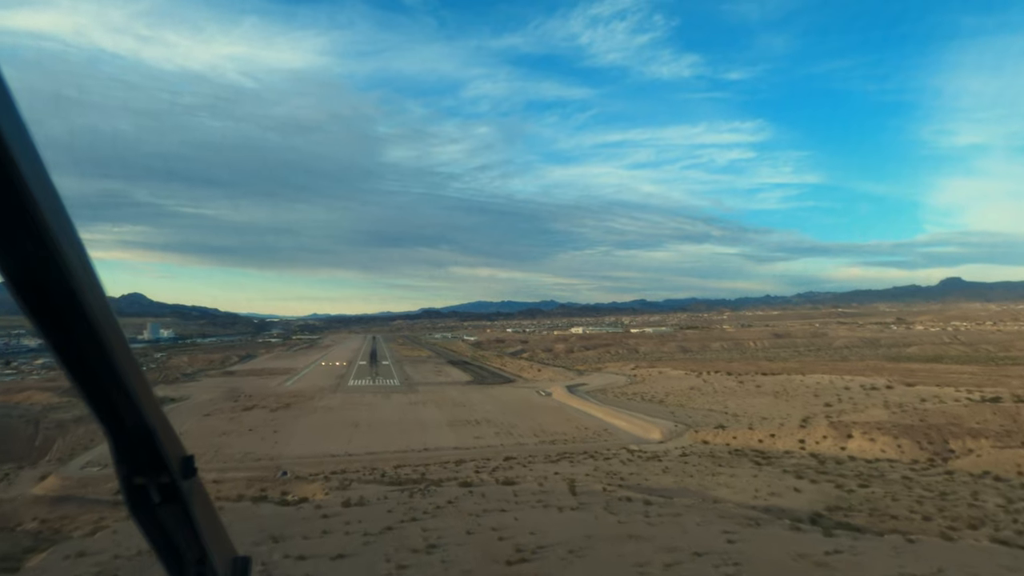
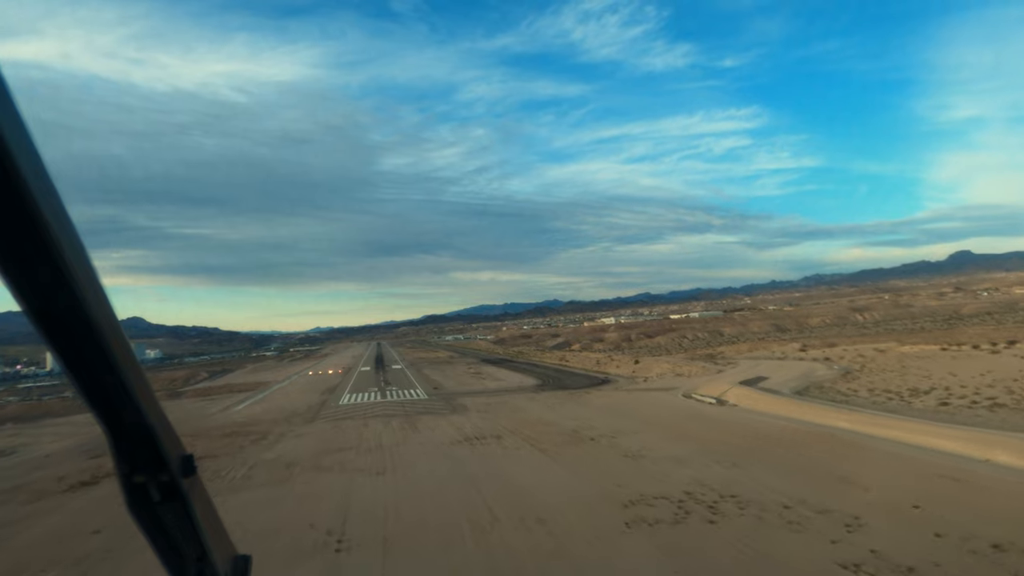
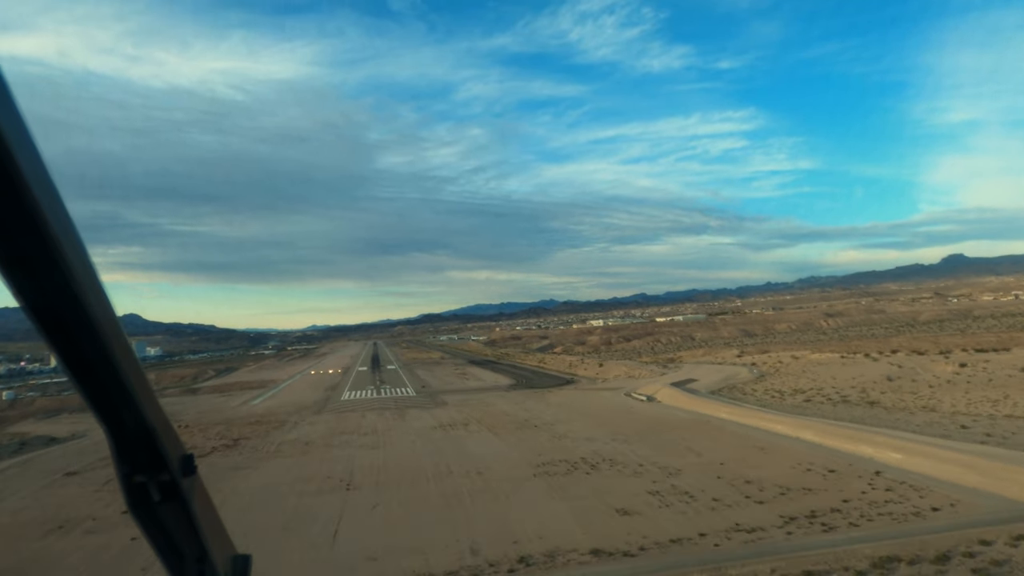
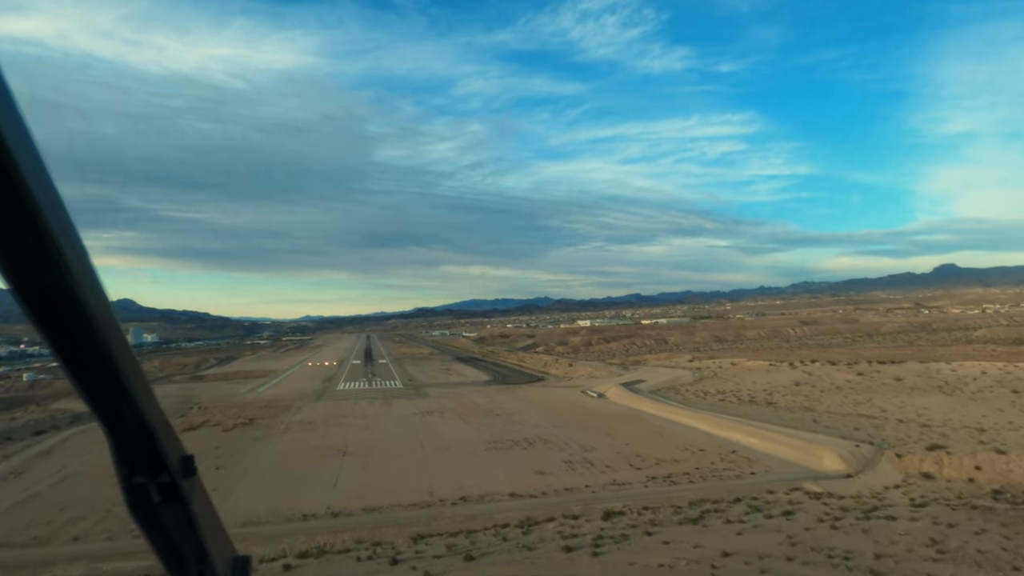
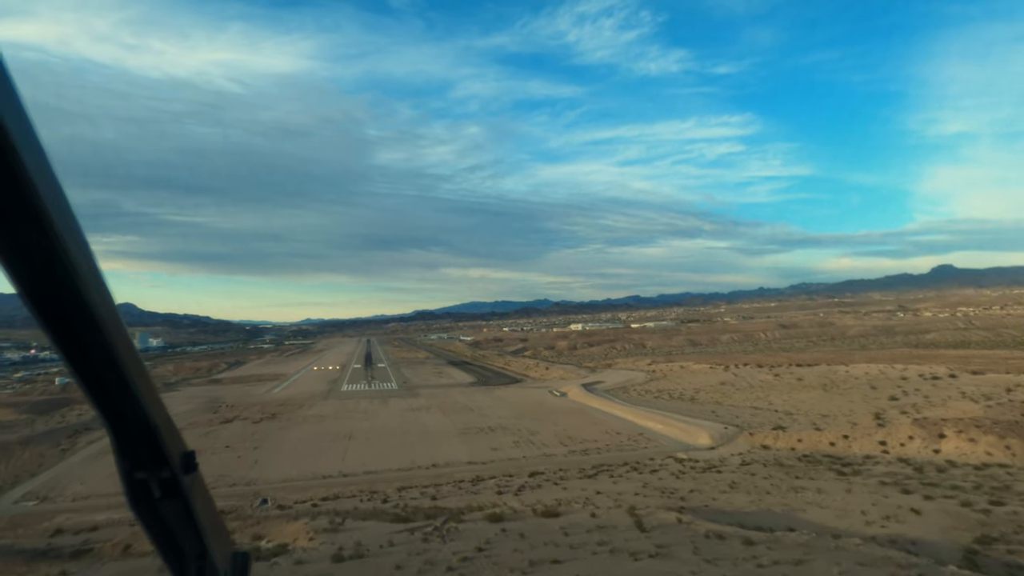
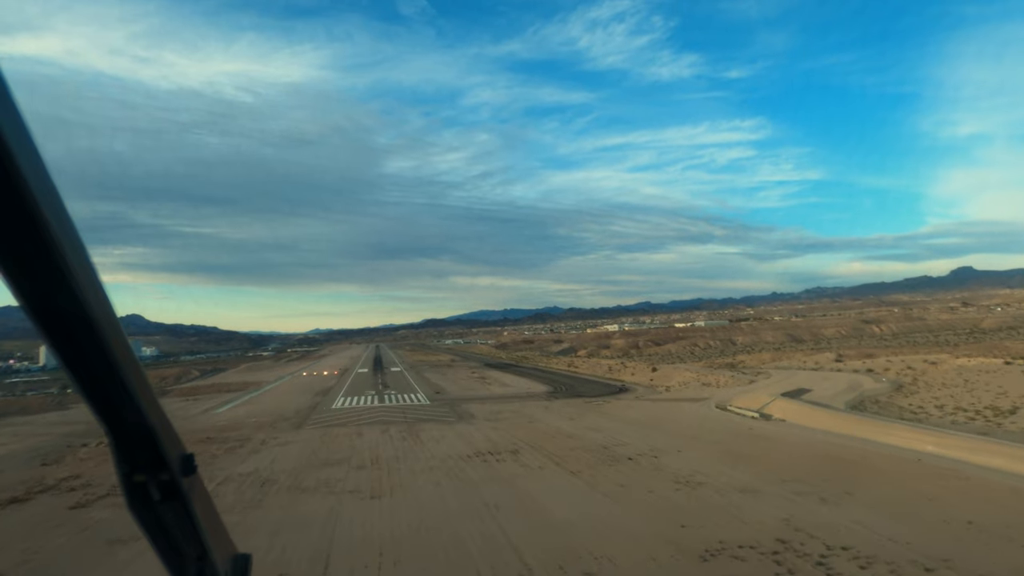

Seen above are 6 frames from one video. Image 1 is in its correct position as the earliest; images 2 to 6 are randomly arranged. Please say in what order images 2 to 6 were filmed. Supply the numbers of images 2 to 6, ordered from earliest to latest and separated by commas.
5, 4, 3, 2, 6
